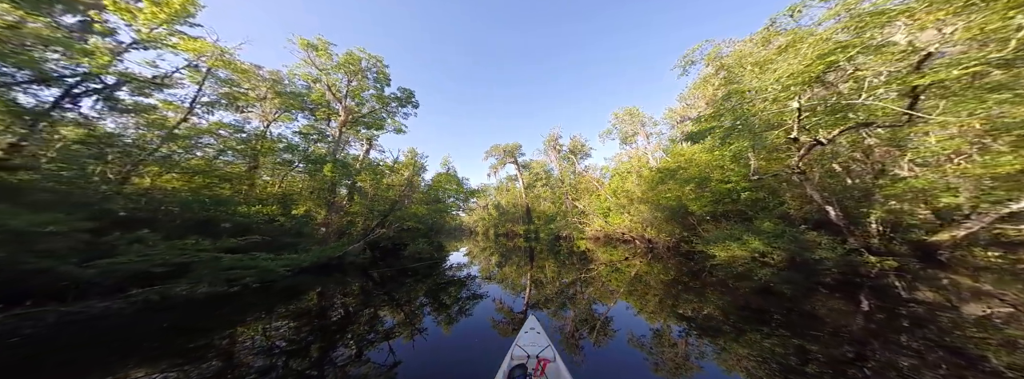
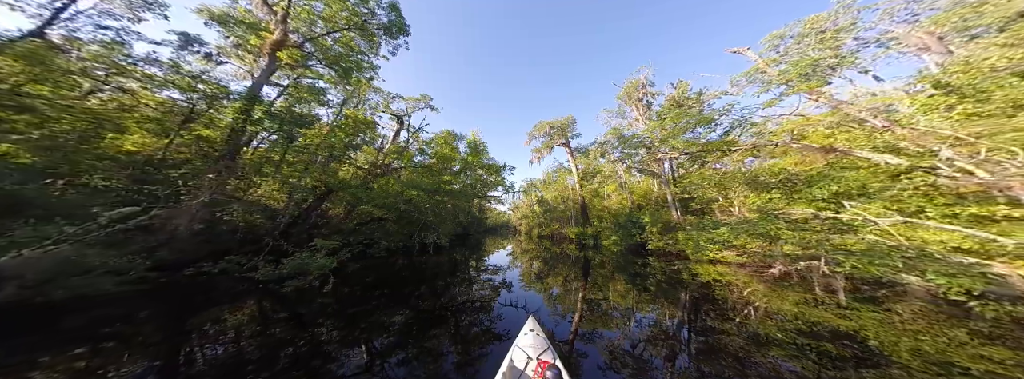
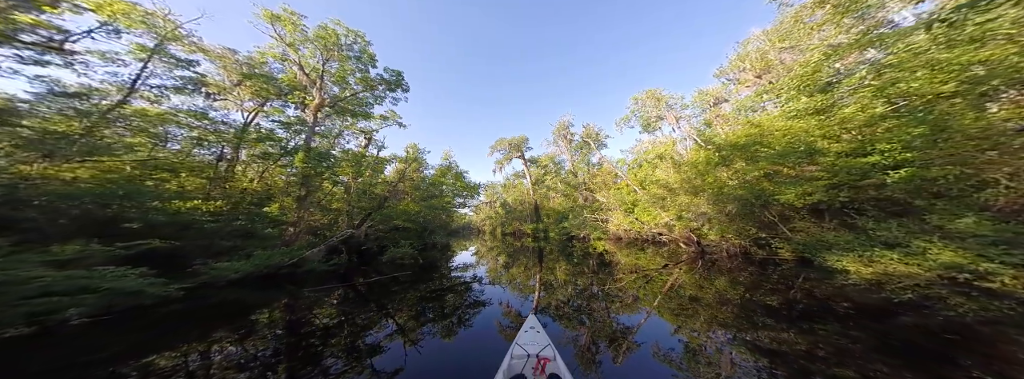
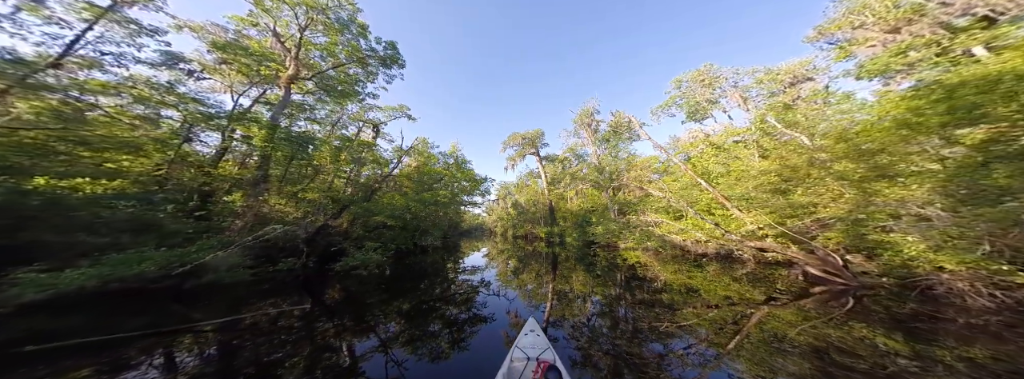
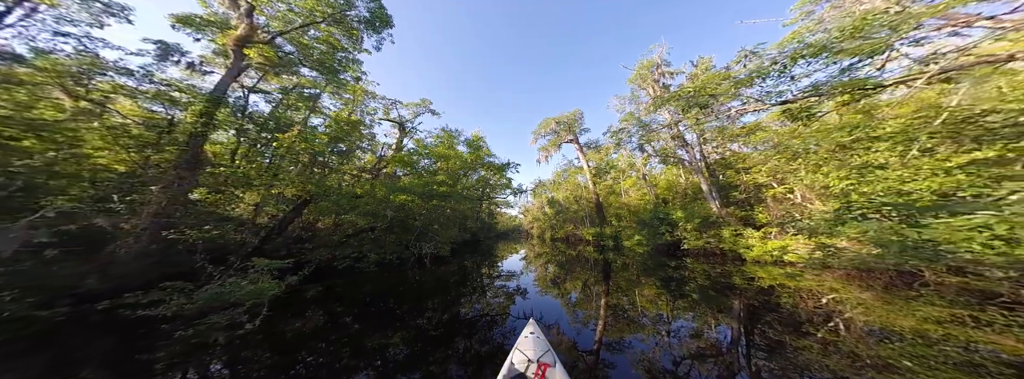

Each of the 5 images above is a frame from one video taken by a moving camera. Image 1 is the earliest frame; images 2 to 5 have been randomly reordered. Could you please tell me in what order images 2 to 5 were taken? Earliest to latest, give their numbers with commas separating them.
3, 4, 2, 5
